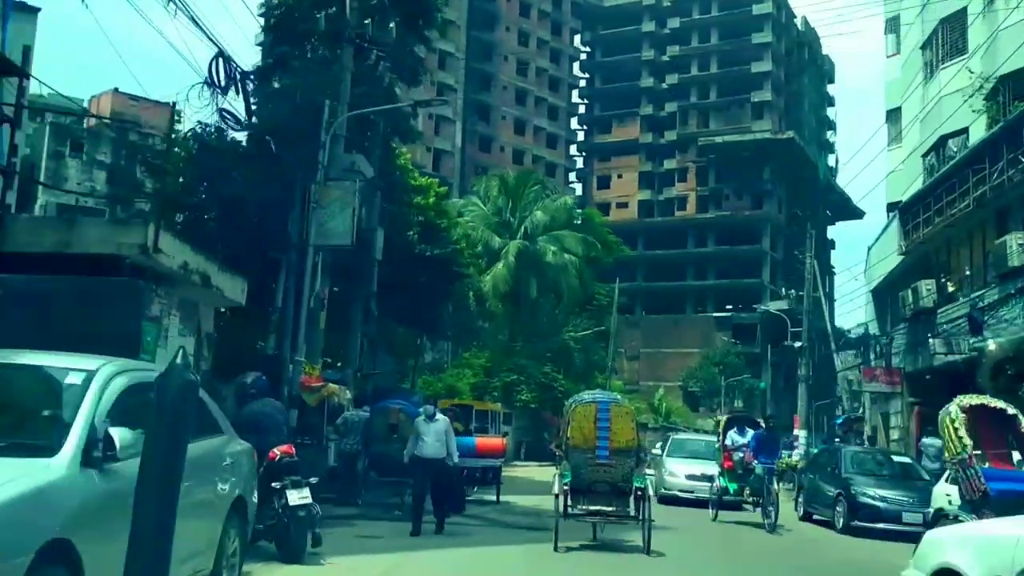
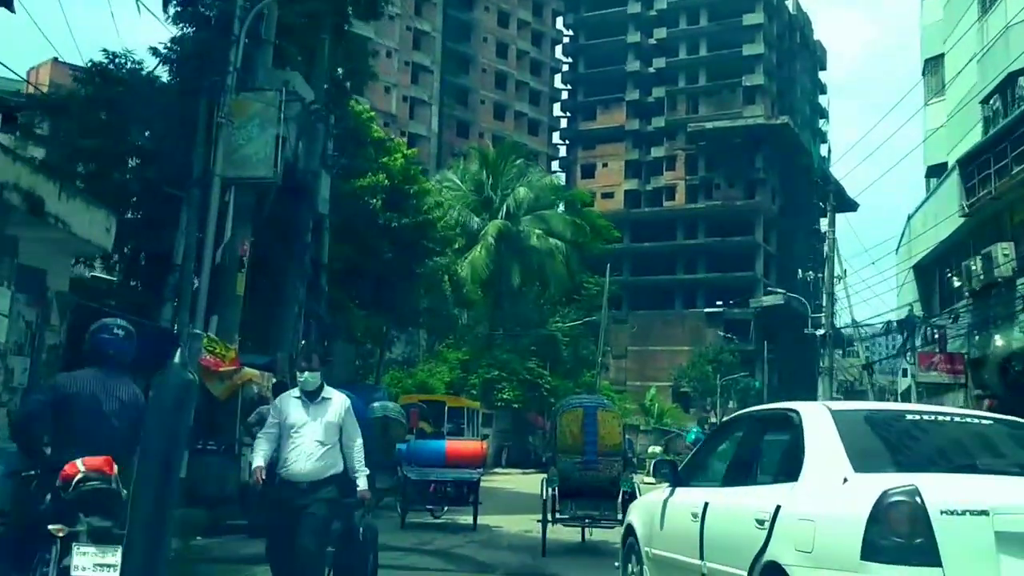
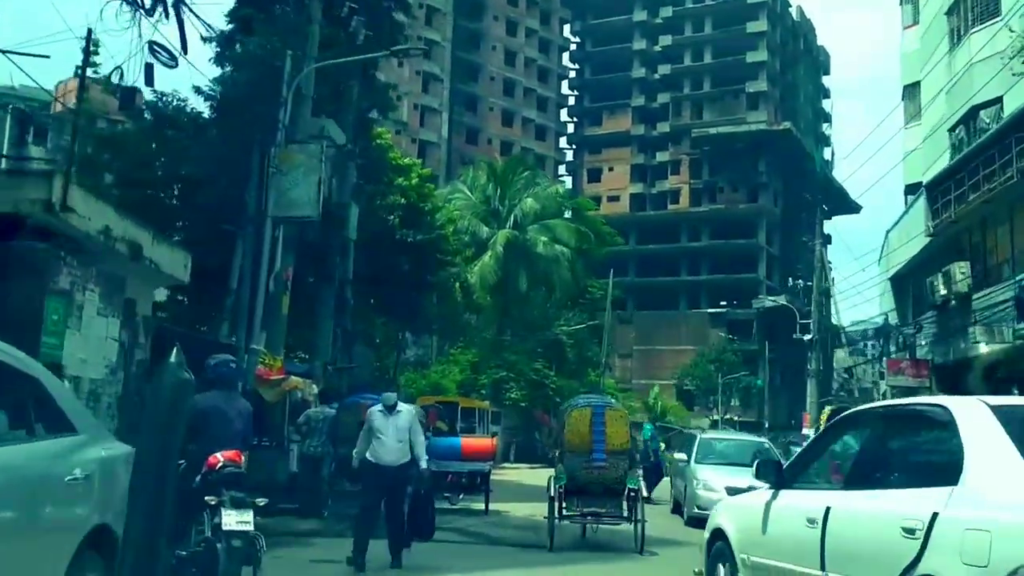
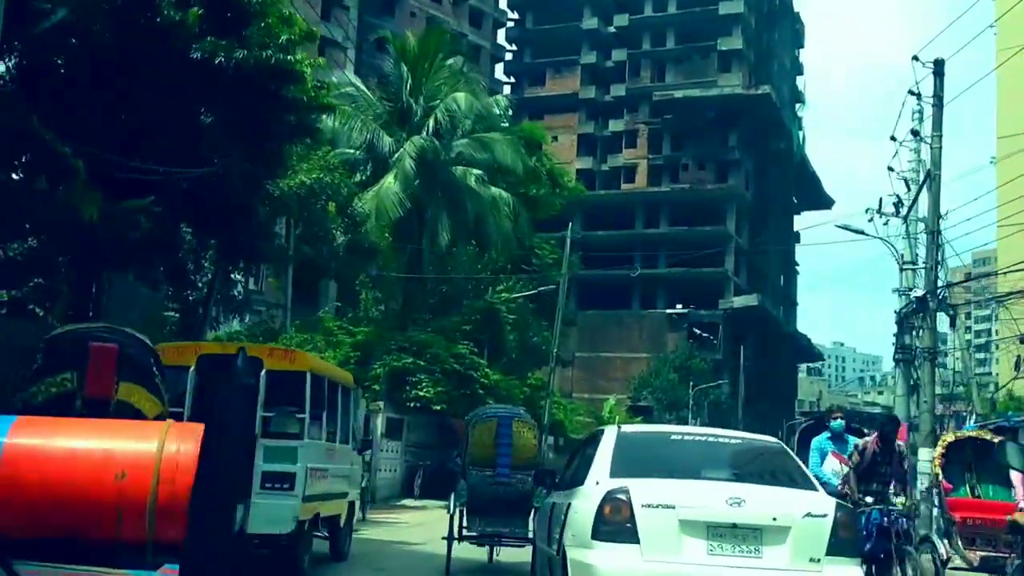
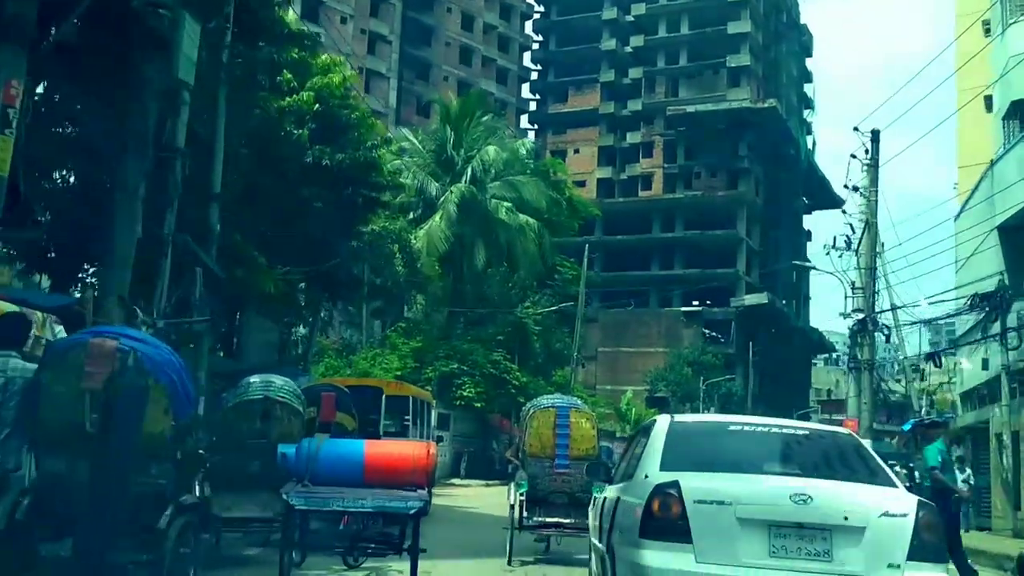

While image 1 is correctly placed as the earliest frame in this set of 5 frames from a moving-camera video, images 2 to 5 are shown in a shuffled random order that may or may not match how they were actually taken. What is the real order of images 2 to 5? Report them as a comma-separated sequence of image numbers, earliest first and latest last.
3, 2, 5, 4
